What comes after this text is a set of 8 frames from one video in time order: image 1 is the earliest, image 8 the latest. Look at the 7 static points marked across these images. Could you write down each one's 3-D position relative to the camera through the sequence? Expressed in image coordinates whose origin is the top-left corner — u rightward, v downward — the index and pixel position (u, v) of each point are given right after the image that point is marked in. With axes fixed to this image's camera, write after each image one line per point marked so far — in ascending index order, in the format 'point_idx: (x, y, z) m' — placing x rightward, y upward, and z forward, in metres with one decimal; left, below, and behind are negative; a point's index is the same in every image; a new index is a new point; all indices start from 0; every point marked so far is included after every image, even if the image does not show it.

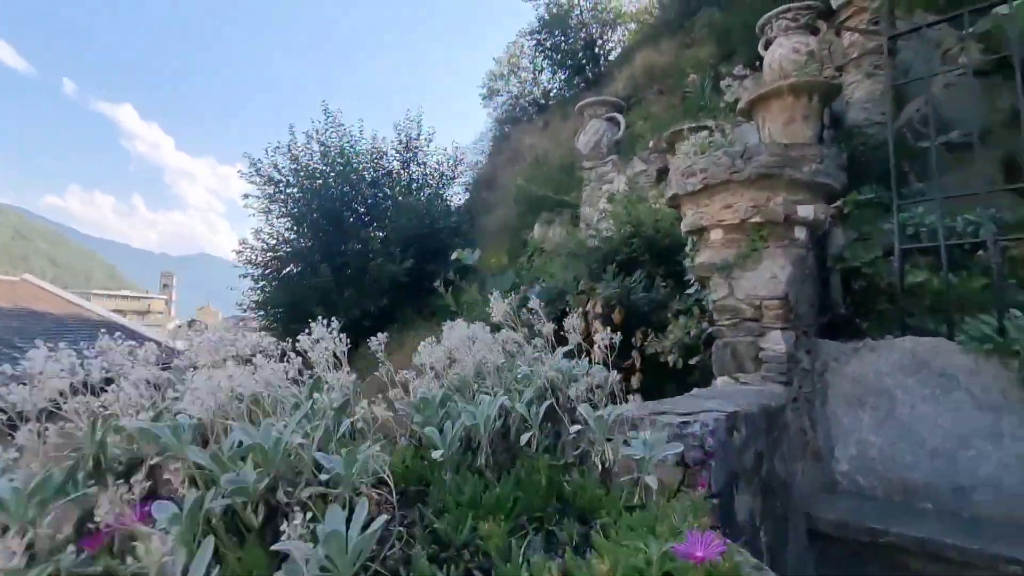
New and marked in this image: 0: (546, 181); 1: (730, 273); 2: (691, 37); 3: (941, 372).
0: (+0.9, +2.4, +11.0) m
1: (+1.1, +0.1, +2.6) m
2: (+4.5, +6.1, +12.0) m
3: (+2.3, -0.4, +2.7) m
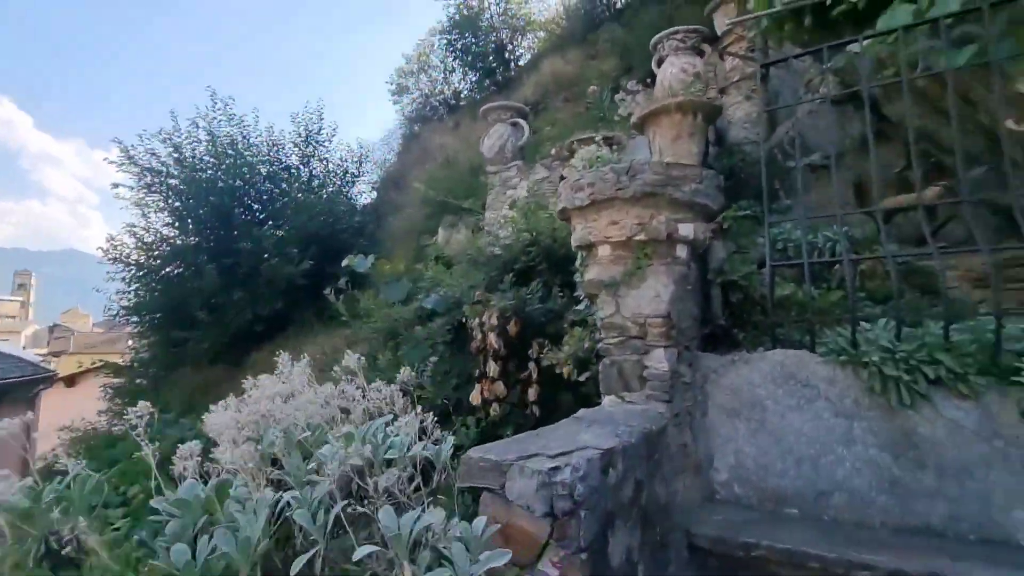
0: (-1.2, +2.3, +10.8) m
1: (+0.5, 0.0, +2.5) m
2: (+2.2, +6.0, +12.5) m
3: (+1.7, -0.5, +2.8) m
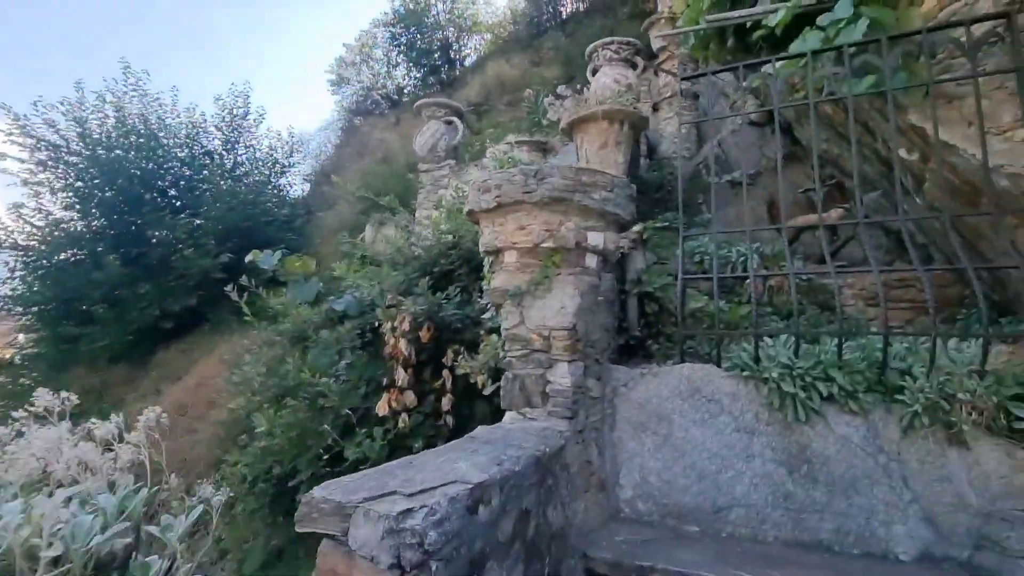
0: (-2.6, +2.3, +10.4) m
1: (0.0, -0.1, +2.4) m
2: (+0.7, +5.9, +12.5) m
3: (+1.1, -0.6, +2.8) m
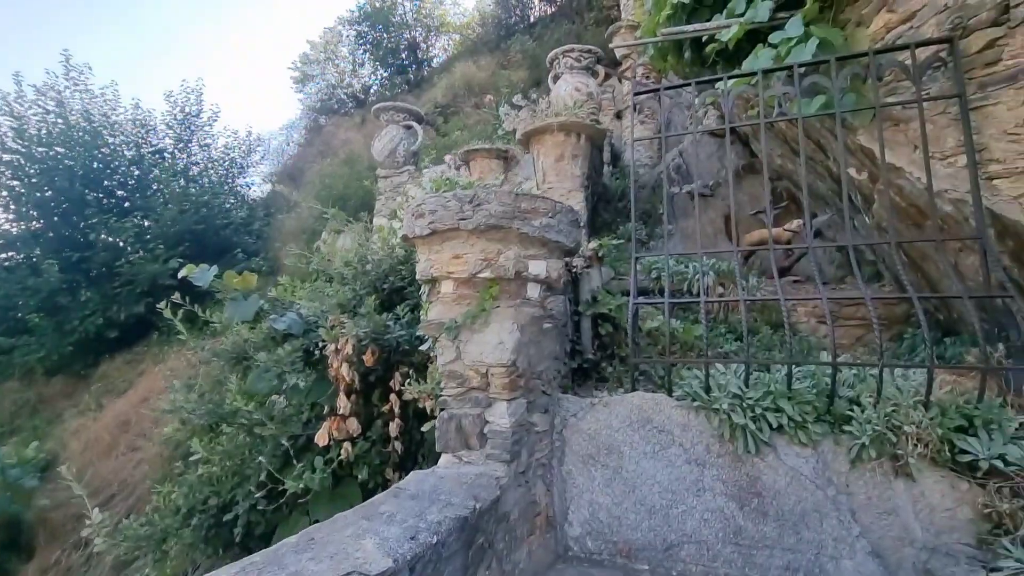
0: (-3.3, +2.1, +10.1) m
1: (-0.2, -0.2, +2.2) m
2: (-0.3, +5.7, +12.3) m
3: (+0.8, -0.8, +2.7) m
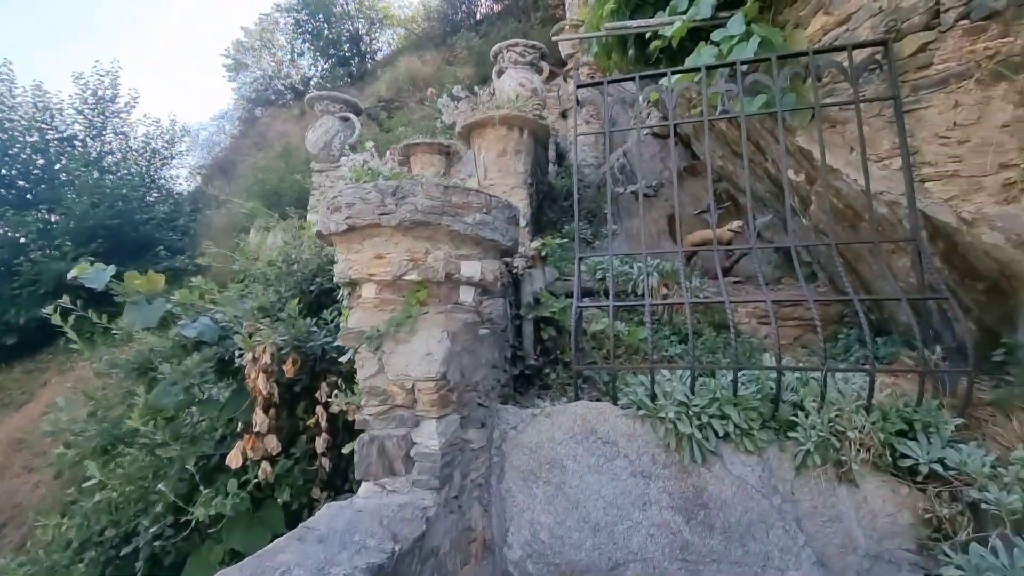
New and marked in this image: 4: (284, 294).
0: (-4.4, +2.1, +9.5) m
1: (-0.5, -0.2, +2.0) m
2: (-1.6, +5.7, +12.0) m
3: (+0.5, -0.8, +2.6) m
4: (-1.9, -0.1, +4.2) m
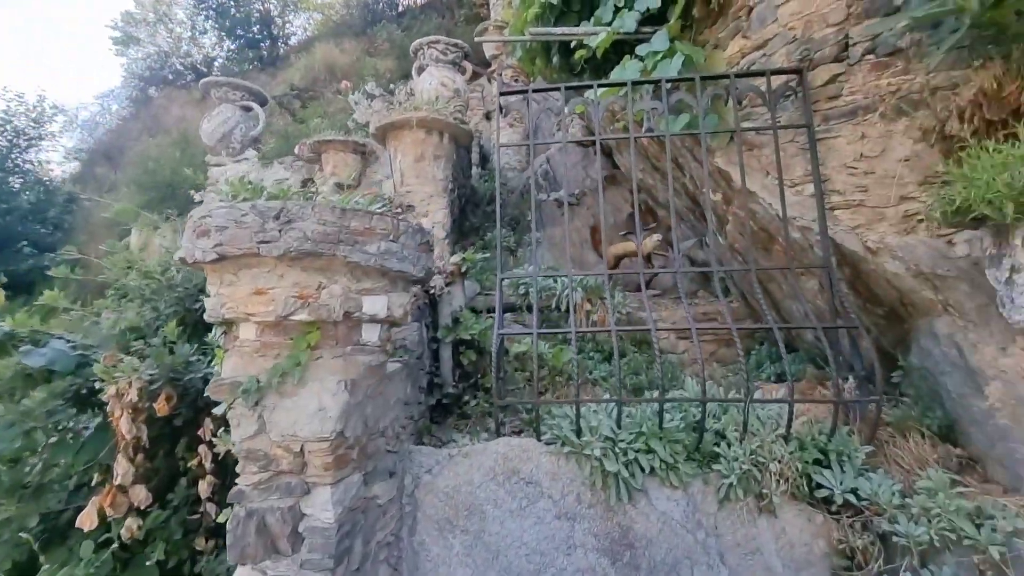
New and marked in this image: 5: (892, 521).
0: (-5.8, +2.0, +8.4) m
1: (-0.8, -0.4, +1.6) m
2: (-3.4, +5.6, +11.4) m
3: (+0.1, -0.9, +2.4) m
4: (-2.5, -0.2, +3.6) m
5: (+1.6, -1.0, +2.1) m
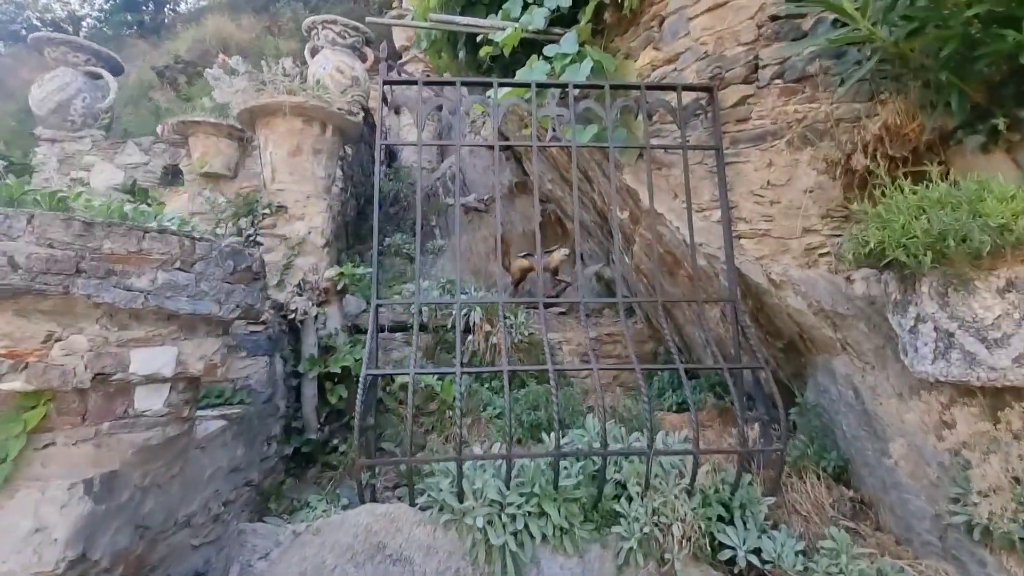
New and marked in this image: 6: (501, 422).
0: (-7.2, +2.0, +6.9) m
1: (-1.2, -0.5, +1.0) m
2: (-5.3, +5.6, +10.2) m
3: (-0.5, -1.0, +1.9) m
4: (-3.2, -0.2, +2.7) m
5: (+1.1, -1.2, +2.0) m
6: (-0.1, -0.8, +2.9) m
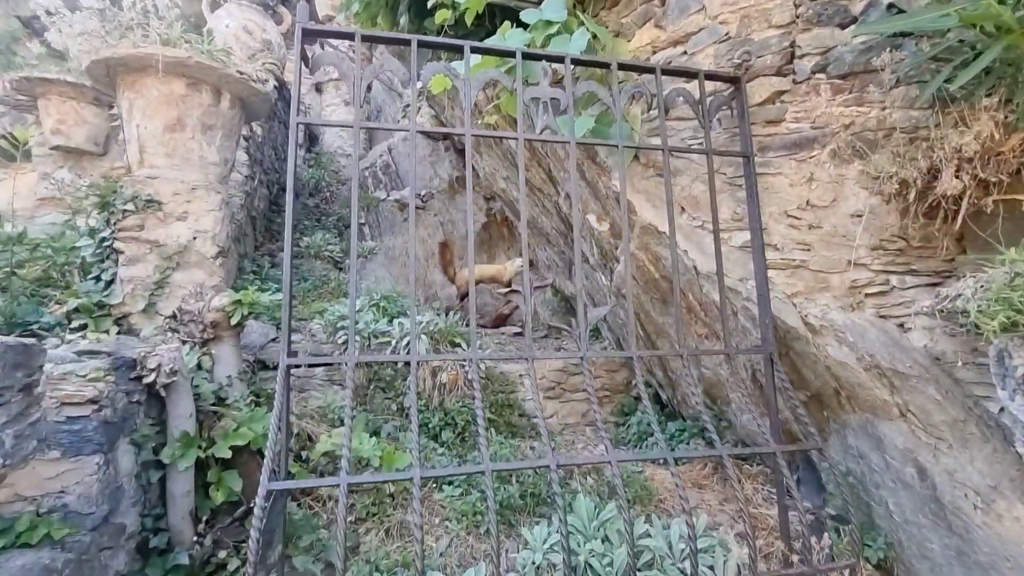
0: (-7.8, +2.0, +5.0) m
1: (-1.0, -0.6, +0.2) m
2: (-6.3, +5.6, +8.6) m
3: (-0.5, -1.2, +1.2) m
4: (-3.3, -0.4, +1.5) m
5: (+1.1, -1.4, +1.4) m
6: (-0.2, -1.0, +2.2) m
